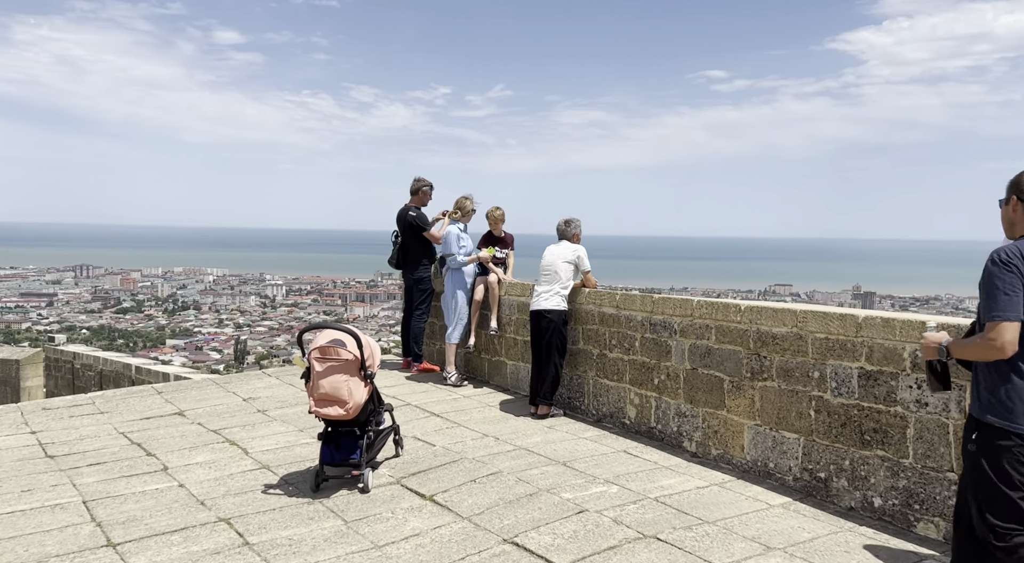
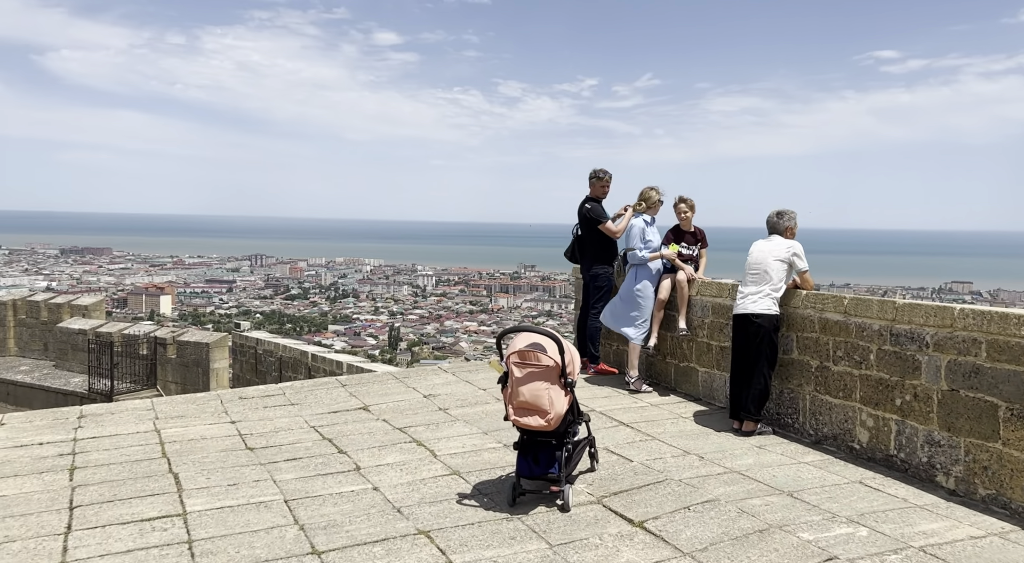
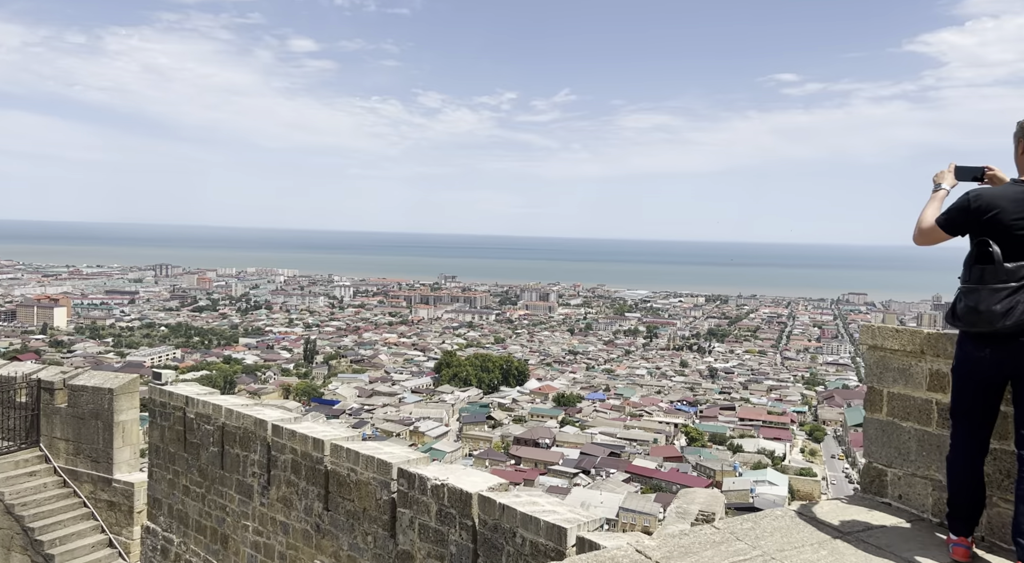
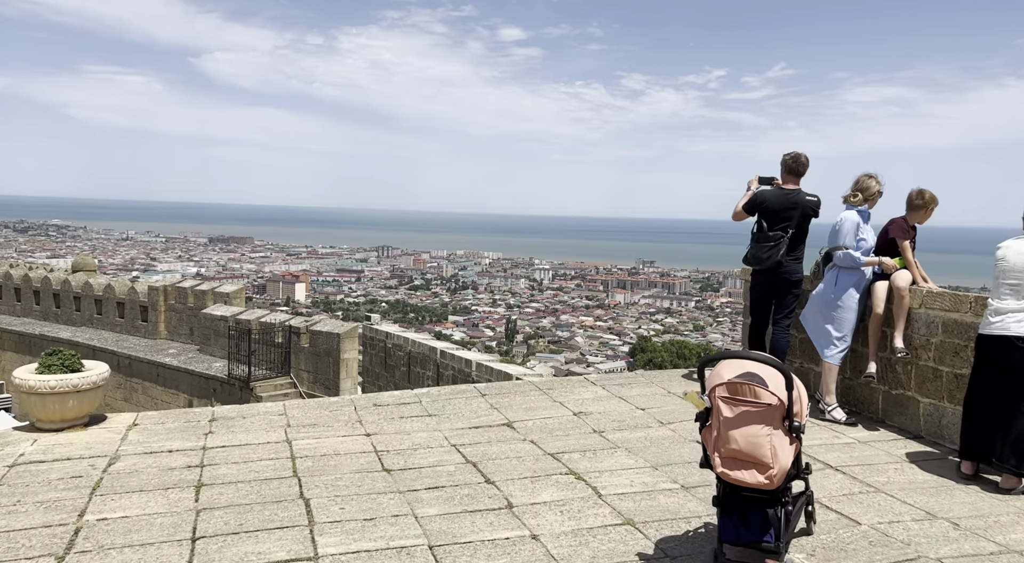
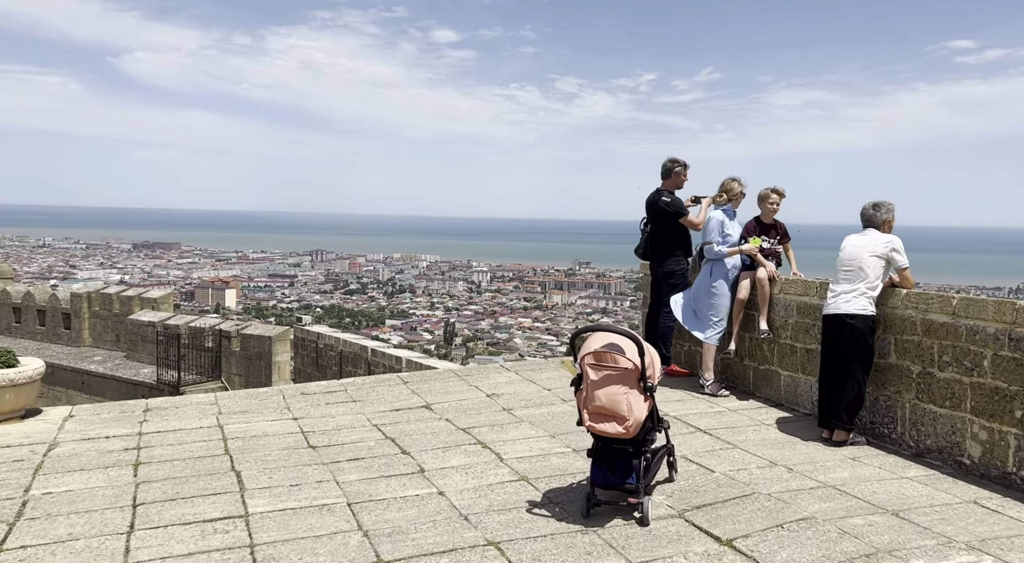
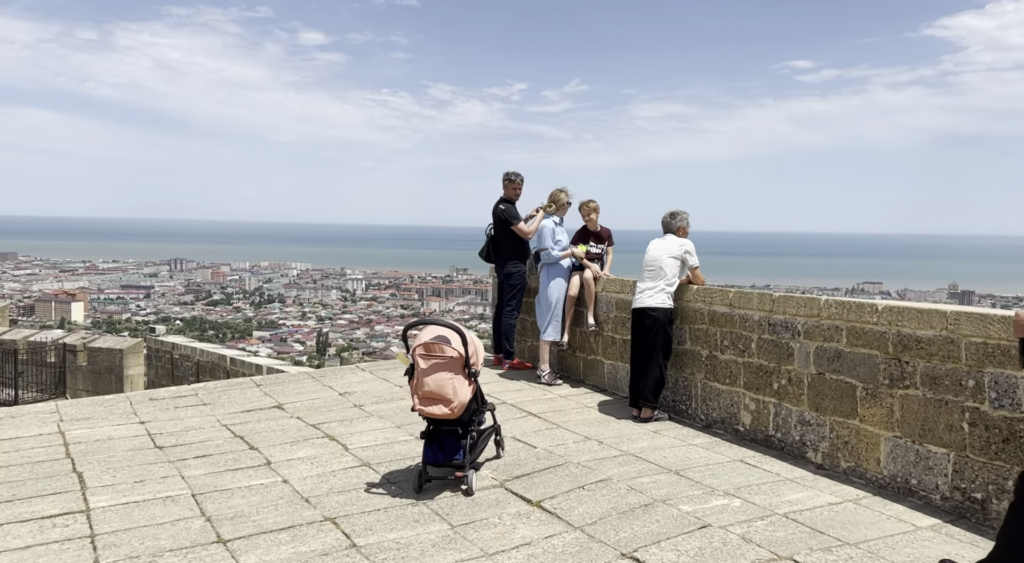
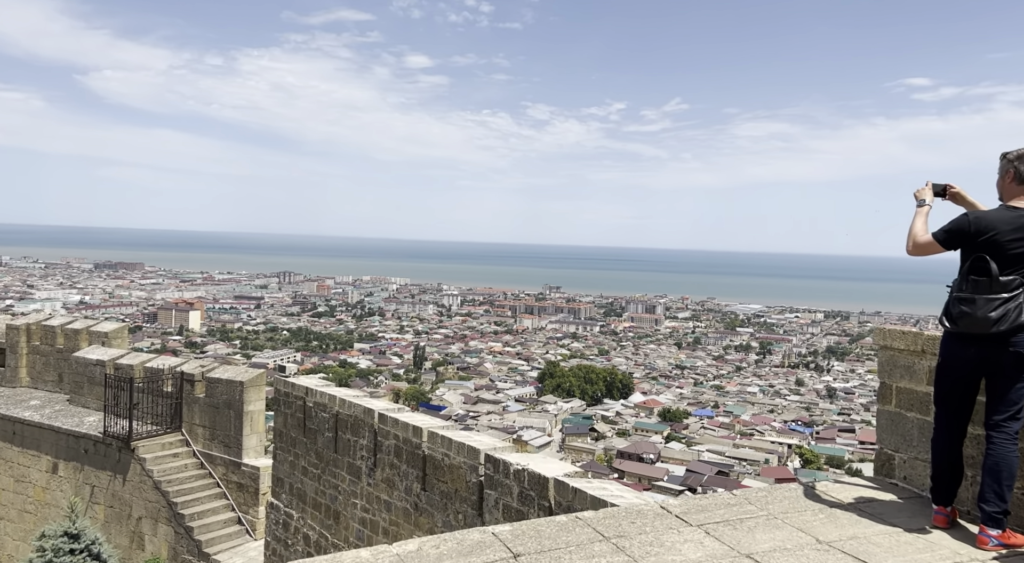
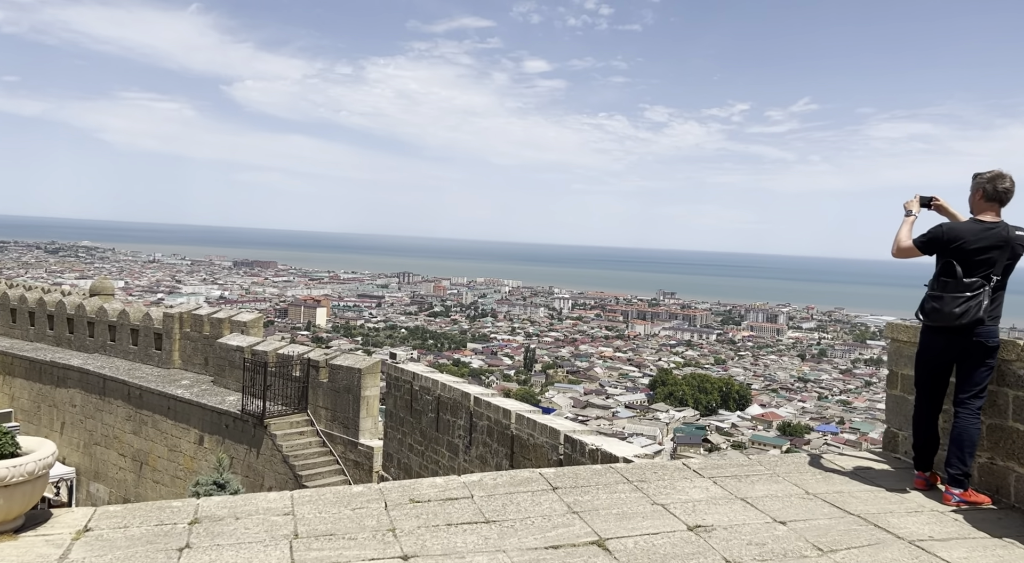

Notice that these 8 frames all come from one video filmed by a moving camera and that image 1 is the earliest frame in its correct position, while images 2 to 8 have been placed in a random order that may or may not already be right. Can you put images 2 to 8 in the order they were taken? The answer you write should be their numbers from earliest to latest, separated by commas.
6, 2, 5, 4, 8, 7, 3
